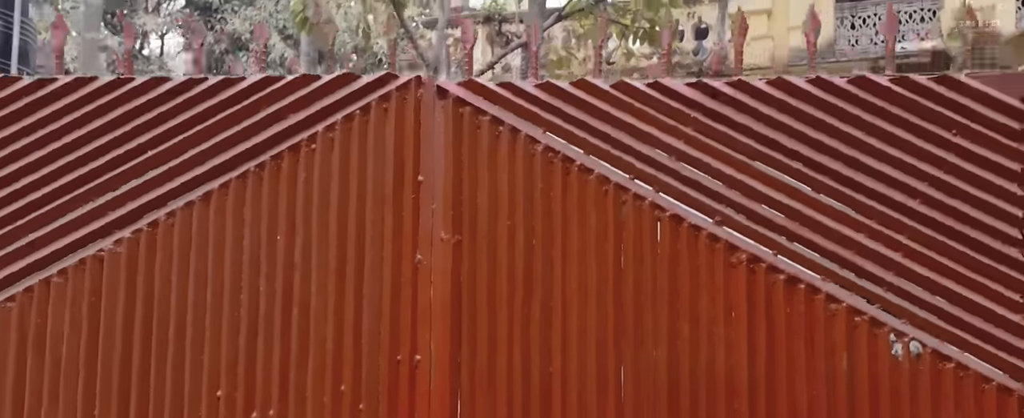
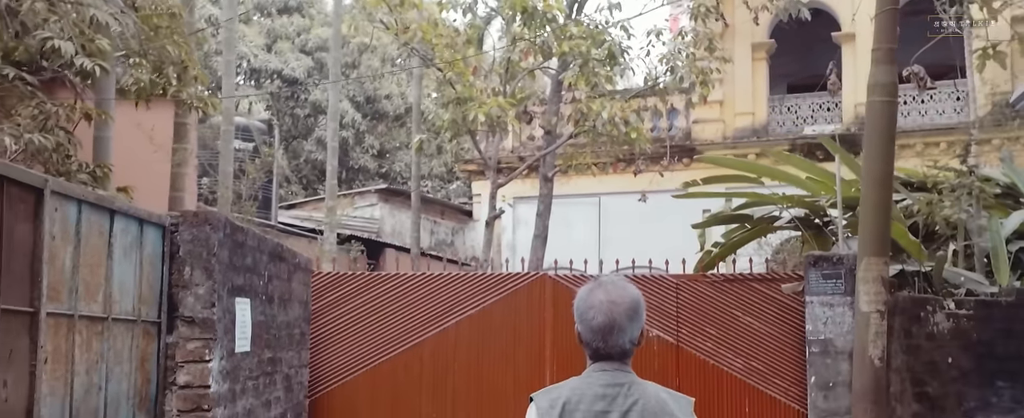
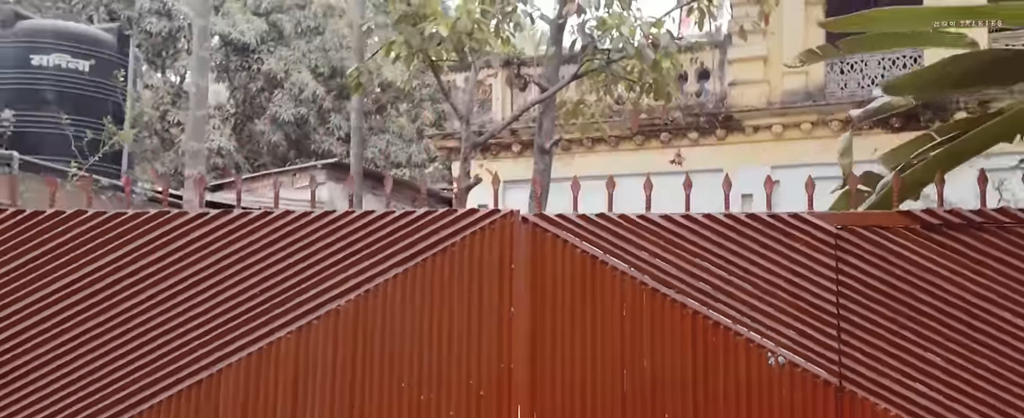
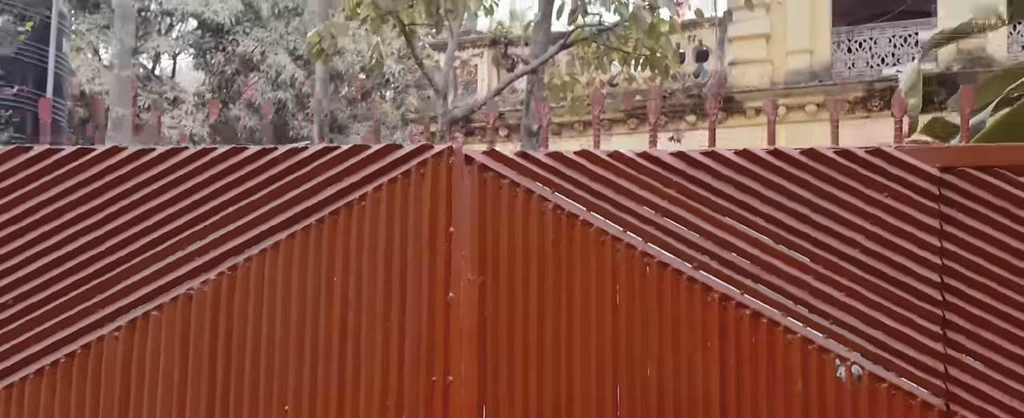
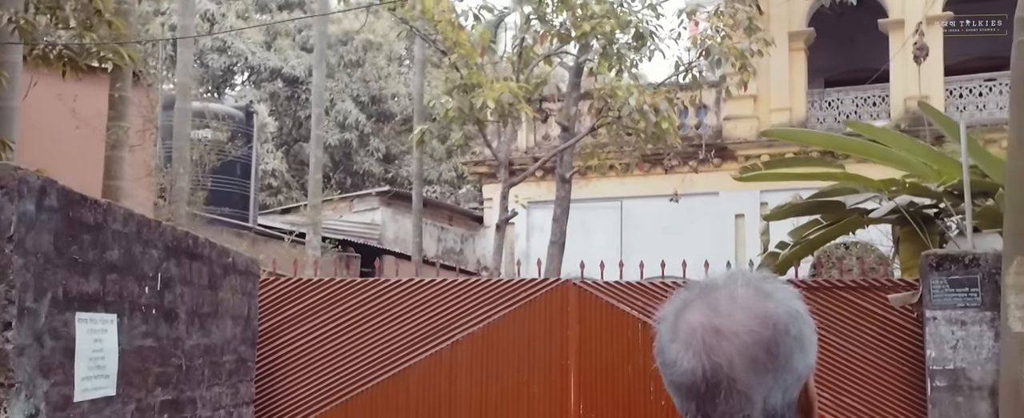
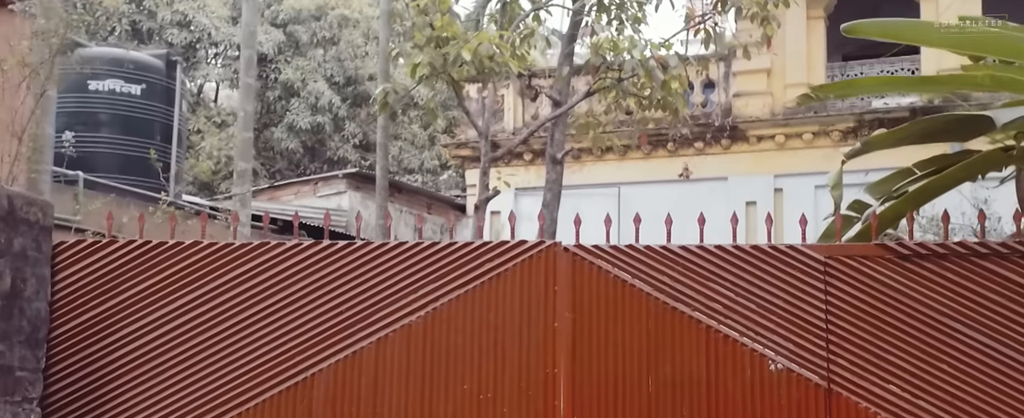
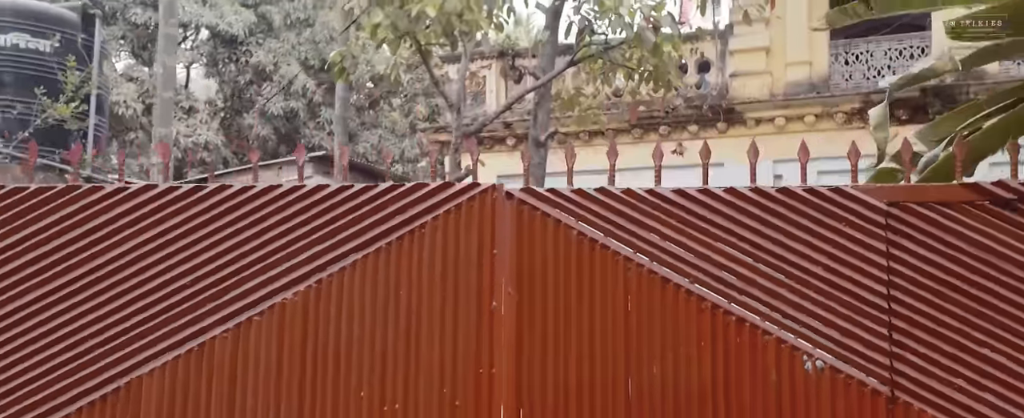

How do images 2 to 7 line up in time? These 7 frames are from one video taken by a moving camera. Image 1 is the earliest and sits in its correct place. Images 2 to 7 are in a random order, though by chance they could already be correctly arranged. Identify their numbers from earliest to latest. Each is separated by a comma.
4, 7, 3, 6, 5, 2
